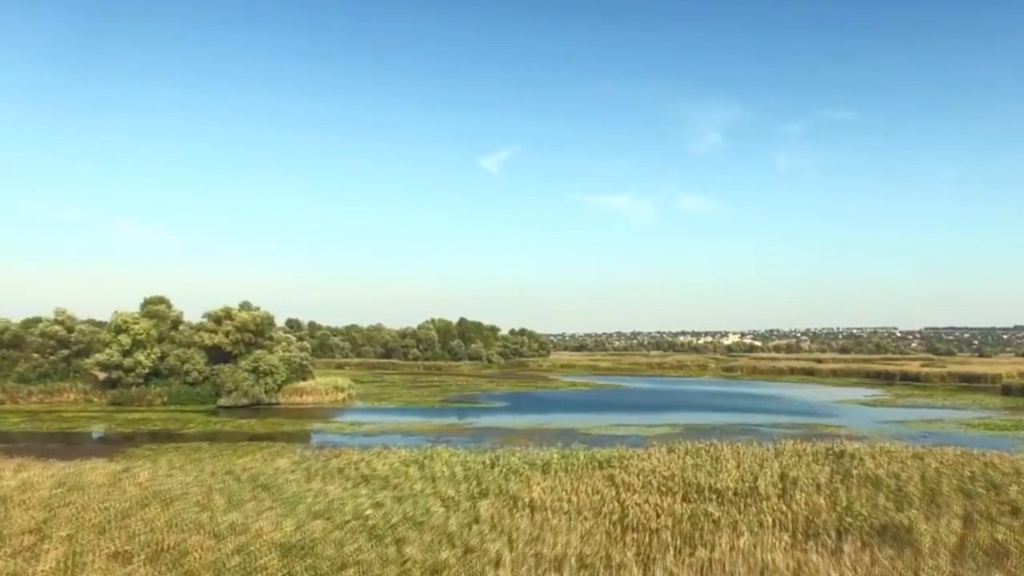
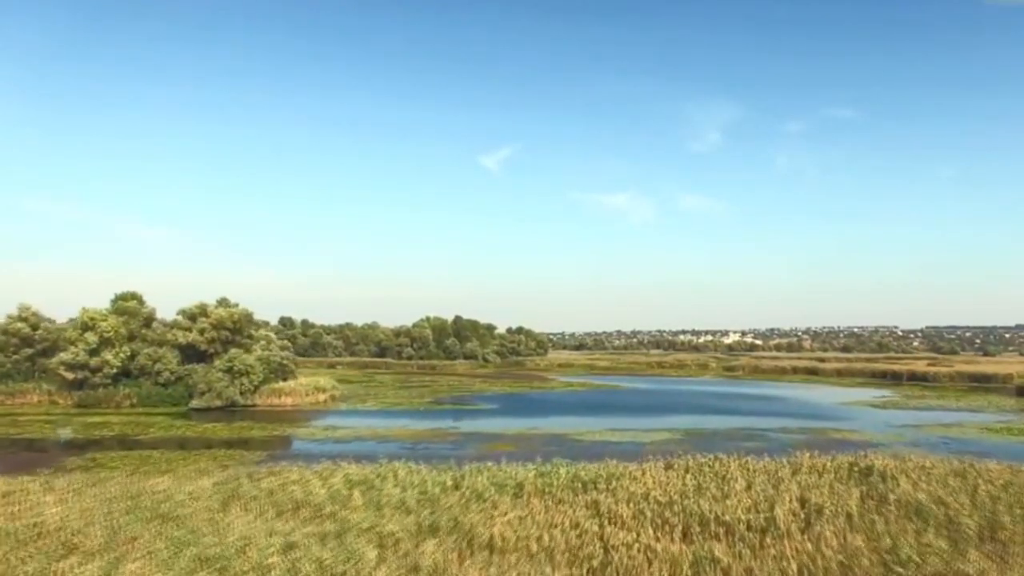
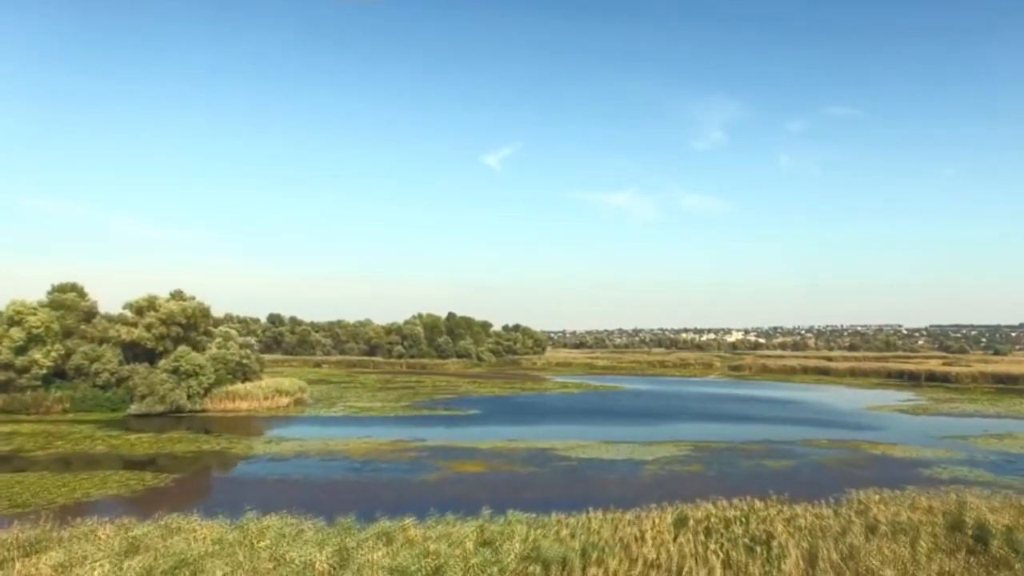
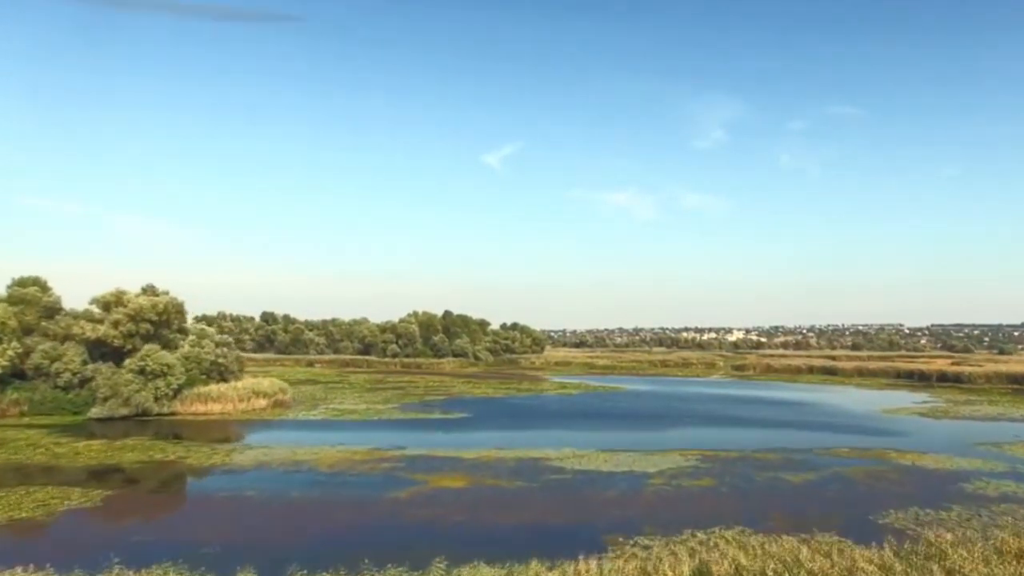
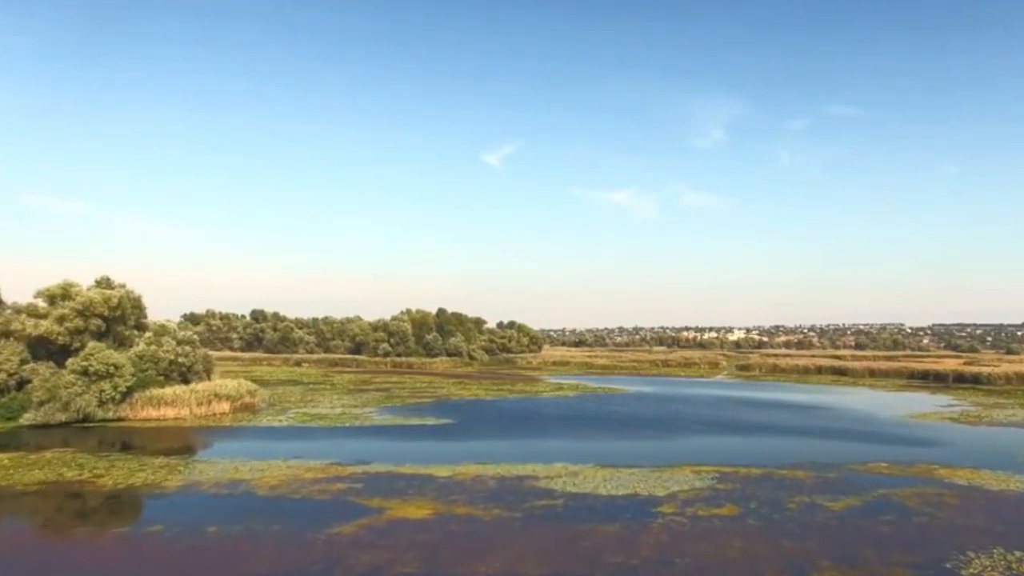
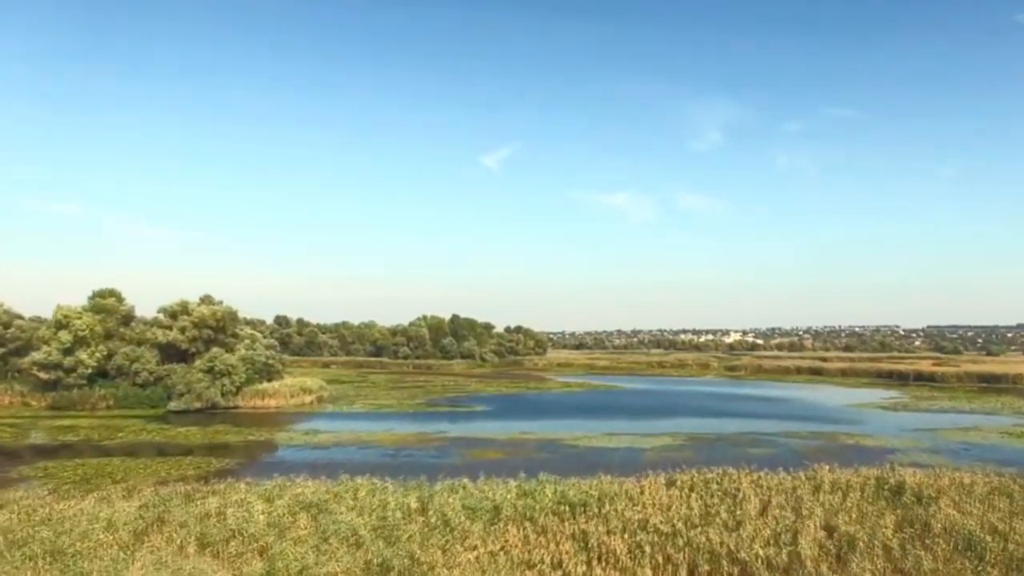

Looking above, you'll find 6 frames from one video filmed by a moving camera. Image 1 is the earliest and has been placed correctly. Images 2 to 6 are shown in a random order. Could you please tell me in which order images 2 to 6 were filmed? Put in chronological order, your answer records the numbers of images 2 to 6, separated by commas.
2, 6, 3, 4, 5
